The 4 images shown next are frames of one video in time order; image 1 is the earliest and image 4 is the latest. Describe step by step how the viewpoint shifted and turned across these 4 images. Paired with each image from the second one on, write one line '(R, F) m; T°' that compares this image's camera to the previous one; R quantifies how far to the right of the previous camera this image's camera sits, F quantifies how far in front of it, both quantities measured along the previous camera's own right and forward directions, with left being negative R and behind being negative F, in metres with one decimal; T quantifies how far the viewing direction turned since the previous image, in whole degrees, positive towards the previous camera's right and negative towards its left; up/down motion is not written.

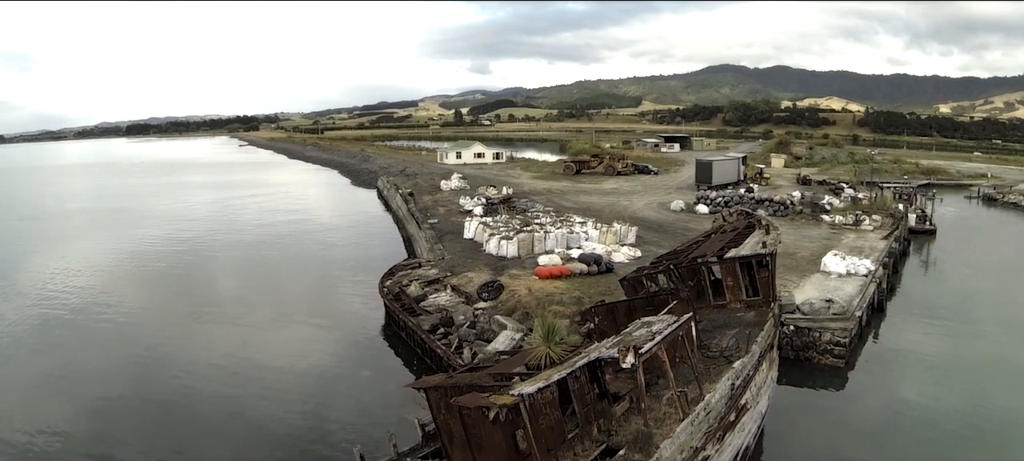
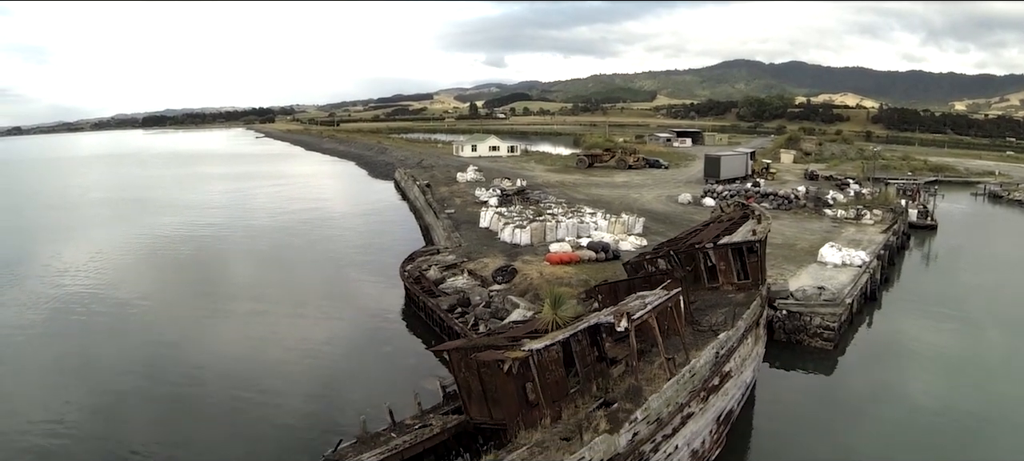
(0.0, -1.1) m; -1°
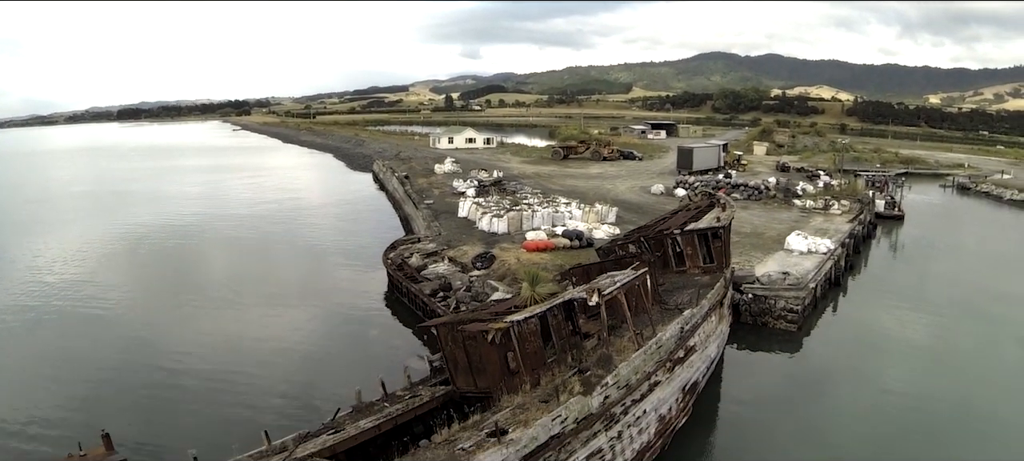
(-0.1, -0.8) m; +2°
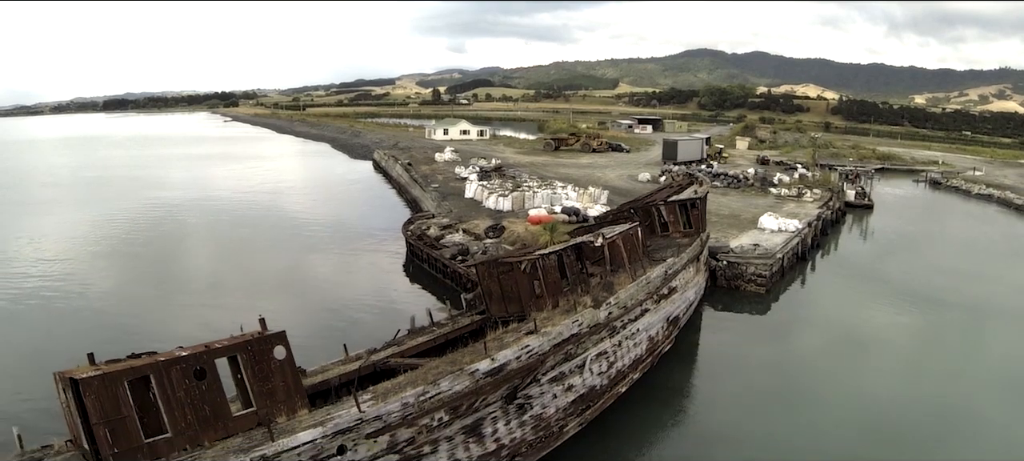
(-0.7, -2.4) m; +1°
